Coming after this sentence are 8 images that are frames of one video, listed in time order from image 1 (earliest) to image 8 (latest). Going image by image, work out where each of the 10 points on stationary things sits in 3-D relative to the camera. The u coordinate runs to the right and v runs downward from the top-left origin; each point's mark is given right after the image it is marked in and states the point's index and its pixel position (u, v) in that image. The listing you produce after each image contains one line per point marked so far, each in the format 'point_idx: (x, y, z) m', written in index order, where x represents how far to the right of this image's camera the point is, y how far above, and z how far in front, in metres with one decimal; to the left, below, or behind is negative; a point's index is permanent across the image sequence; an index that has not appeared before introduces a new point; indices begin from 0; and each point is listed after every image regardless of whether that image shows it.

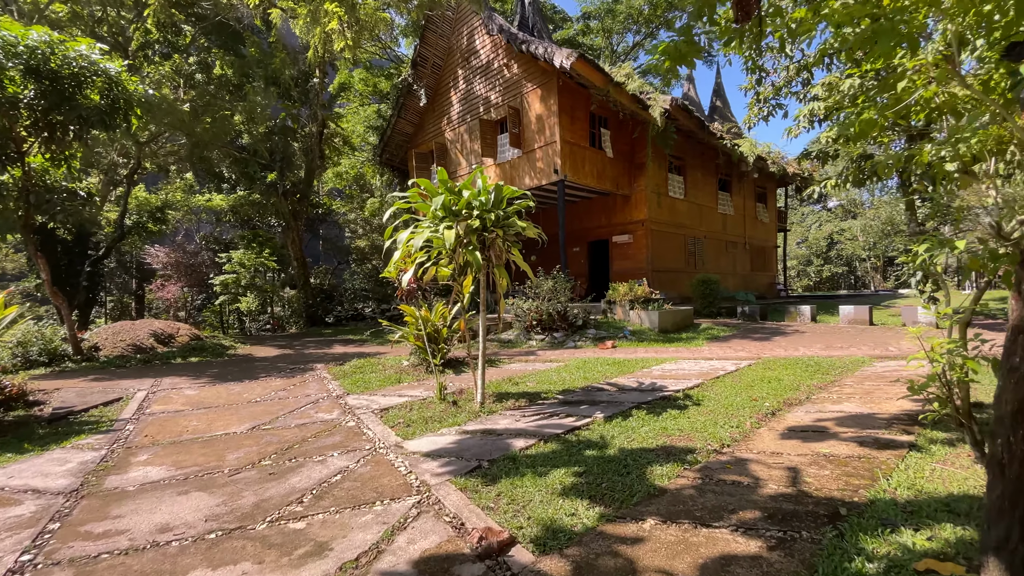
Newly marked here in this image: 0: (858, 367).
0: (+4.4, -1.0, +6.0) m
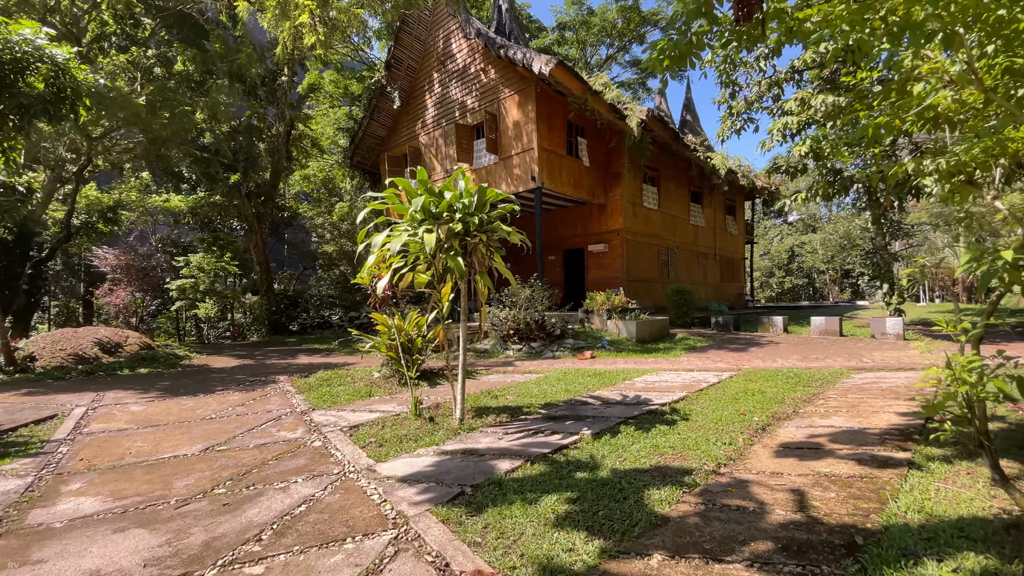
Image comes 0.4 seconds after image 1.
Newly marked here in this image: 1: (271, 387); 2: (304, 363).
0: (+4.2, -1.2, +6.0) m
1: (-3.3, -1.3, +6.4) m
2: (-3.7, -1.3, +8.4) m
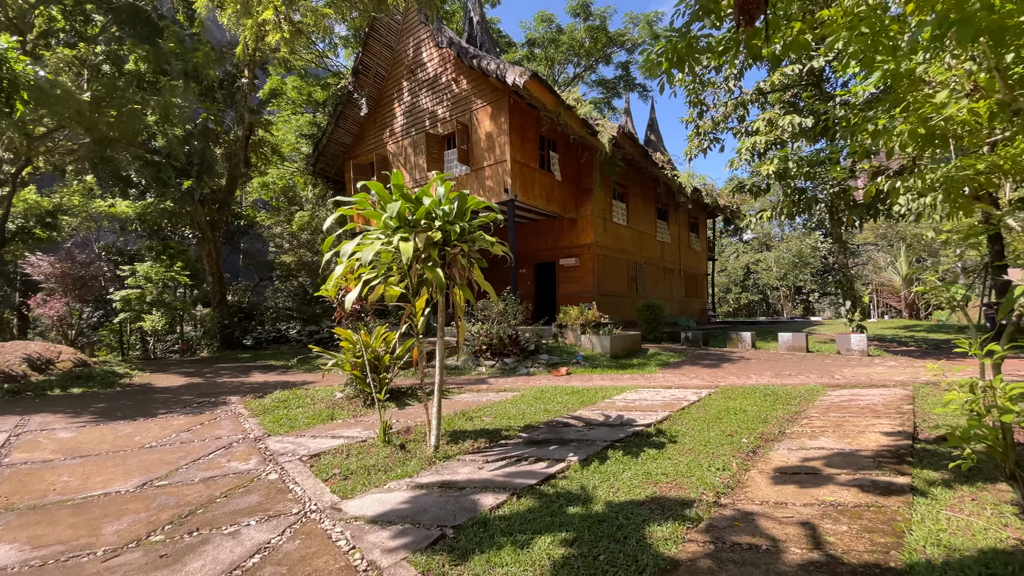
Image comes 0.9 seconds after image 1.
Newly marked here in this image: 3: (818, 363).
0: (+3.9, -1.4, +6.0) m
1: (-3.6, -1.5, +5.8) m
2: (-4.1, -1.5, +7.8) m
3: (+5.4, -1.3, +8.3) m
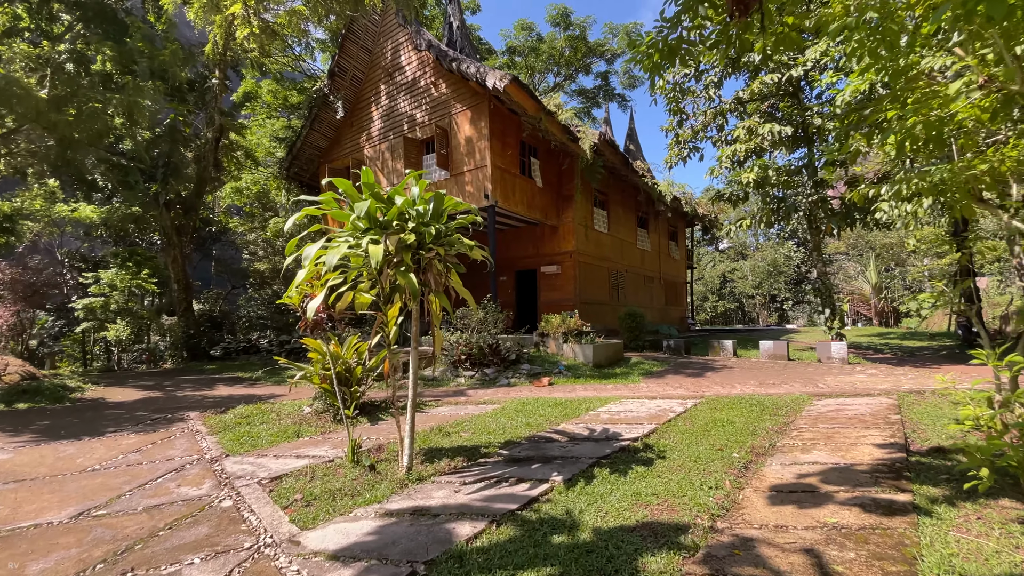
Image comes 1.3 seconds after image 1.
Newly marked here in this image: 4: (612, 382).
0: (+3.6, -1.5, +5.9) m
1: (-3.8, -1.6, +5.4) m
2: (-4.4, -1.6, +7.3) m
3: (+5.1, -1.5, +8.3) m
4: (+1.7, -1.5, +7.8) m
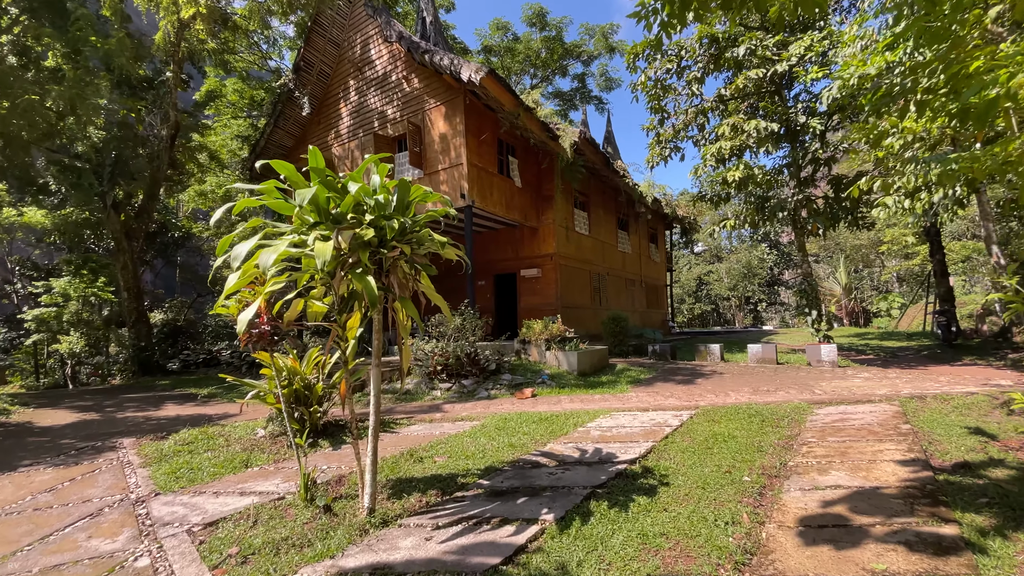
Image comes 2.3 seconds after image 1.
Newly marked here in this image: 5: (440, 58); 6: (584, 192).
0: (+3.4, -1.5, +5.5) m
1: (-4.0, -1.7, +4.6) m
2: (-4.7, -1.8, +6.5) m
3: (+4.7, -1.5, +7.9) m
4: (+1.3, -1.6, +7.3) m
5: (-1.4, +4.6, +9.4) m
6: (+2.1, +2.8, +13.9) m
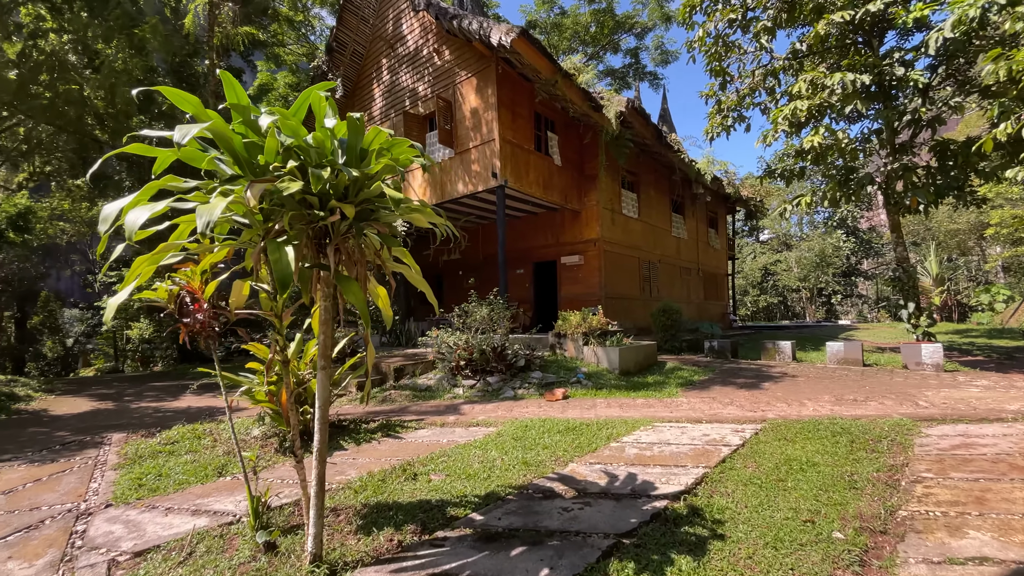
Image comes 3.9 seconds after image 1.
0: (+3.6, -1.3, +4.3) m
1: (-3.9, -1.5, +4.3) m
2: (-4.4, -1.6, +6.2) m
3: (+5.2, -1.3, +6.6) m
4: (+1.7, -1.4, +6.3) m
5: (-0.8, +4.8, +8.6) m
6: (+3.3, +3.1, +12.7) m
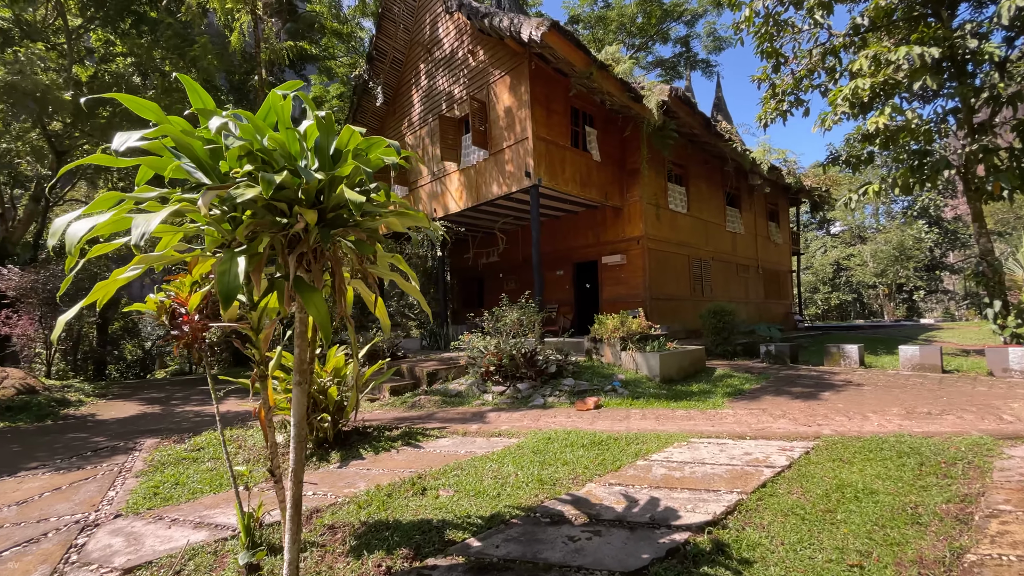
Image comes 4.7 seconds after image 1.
0: (+3.7, -1.3, +3.6) m
1: (-3.7, -1.6, +4.4) m
2: (-4.0, -1.7, +6.5) m
3: (+5.6, -1.3, +5.7) m
4: (+2.1, -1.4, +5.8) m
5: (-0.2, +4.7, +8.4) m
6: (+4.3, +3.1, +12.0) m
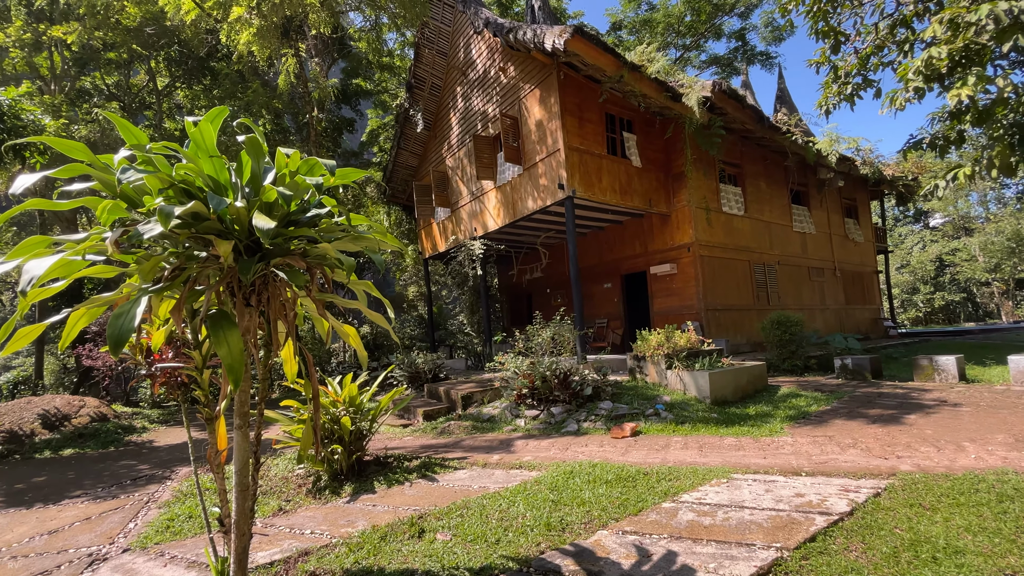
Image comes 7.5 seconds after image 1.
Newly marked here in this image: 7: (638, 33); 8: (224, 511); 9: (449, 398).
0: (+3.7, -1.3, +2.8) m
1: (-3.5, -2.0, +4.6) m
2: (-3.5, -2.1, +6.6) m
3: (+5.8, -1.2, +4.6) m
4: (+2.4, -1.6, +5.2) m
5: (+0.2, +4.4, +8.2) m
6: (+5.2, +2.9, +11.1) m
7: (+5.2, +10.6, +19.6) m
8: (-1.3, -1.0, +2.2) m
9: (-1.0, -1.7, +7.2) m
